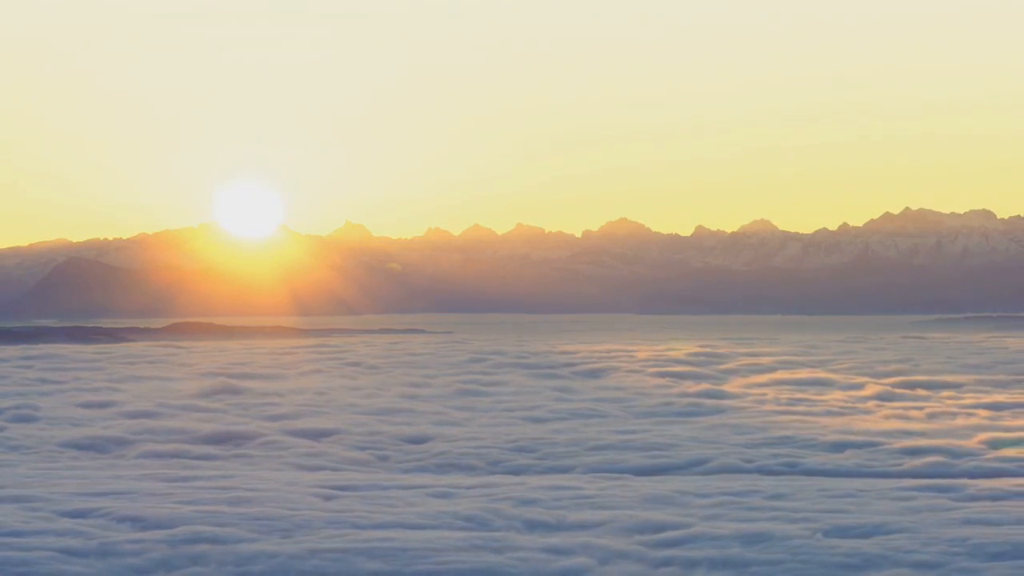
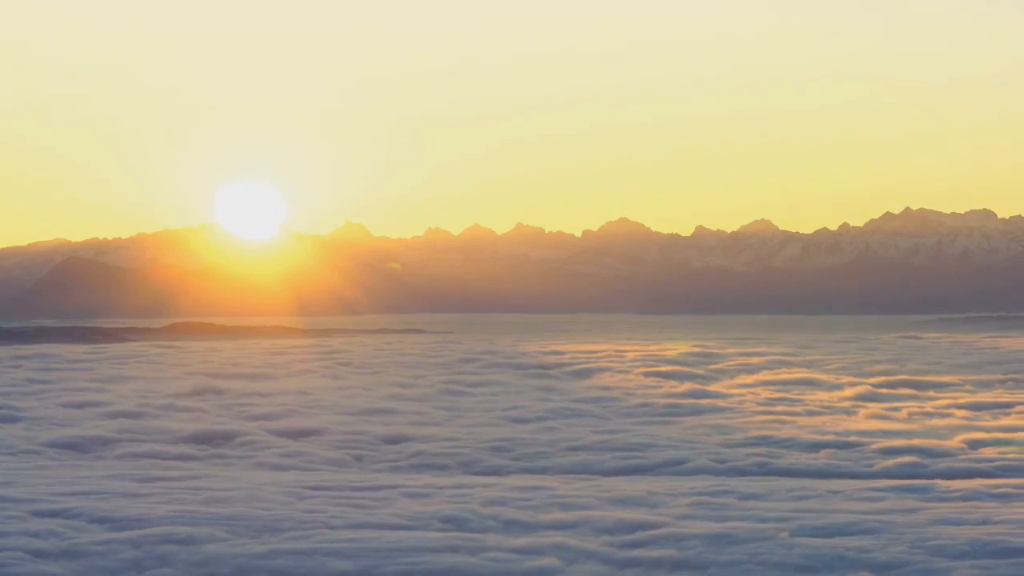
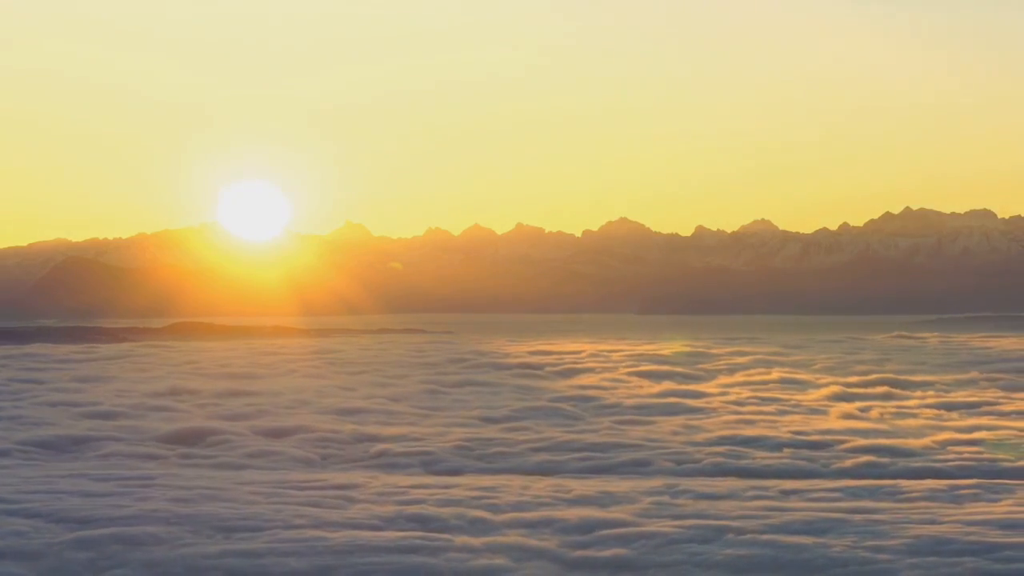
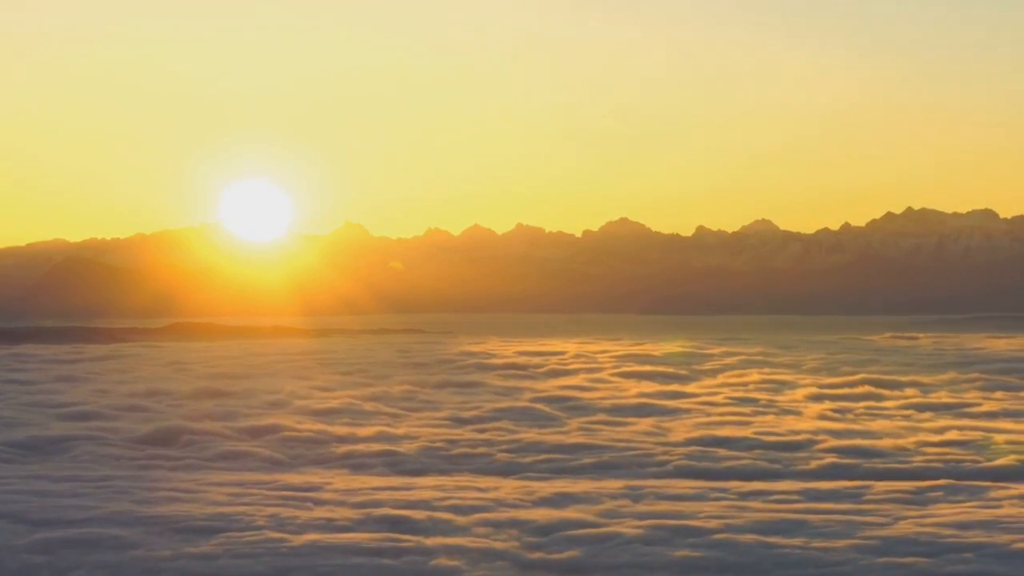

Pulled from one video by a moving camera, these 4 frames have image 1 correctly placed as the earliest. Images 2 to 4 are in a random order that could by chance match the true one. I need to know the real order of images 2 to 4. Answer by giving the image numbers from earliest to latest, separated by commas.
2, 3, 4
